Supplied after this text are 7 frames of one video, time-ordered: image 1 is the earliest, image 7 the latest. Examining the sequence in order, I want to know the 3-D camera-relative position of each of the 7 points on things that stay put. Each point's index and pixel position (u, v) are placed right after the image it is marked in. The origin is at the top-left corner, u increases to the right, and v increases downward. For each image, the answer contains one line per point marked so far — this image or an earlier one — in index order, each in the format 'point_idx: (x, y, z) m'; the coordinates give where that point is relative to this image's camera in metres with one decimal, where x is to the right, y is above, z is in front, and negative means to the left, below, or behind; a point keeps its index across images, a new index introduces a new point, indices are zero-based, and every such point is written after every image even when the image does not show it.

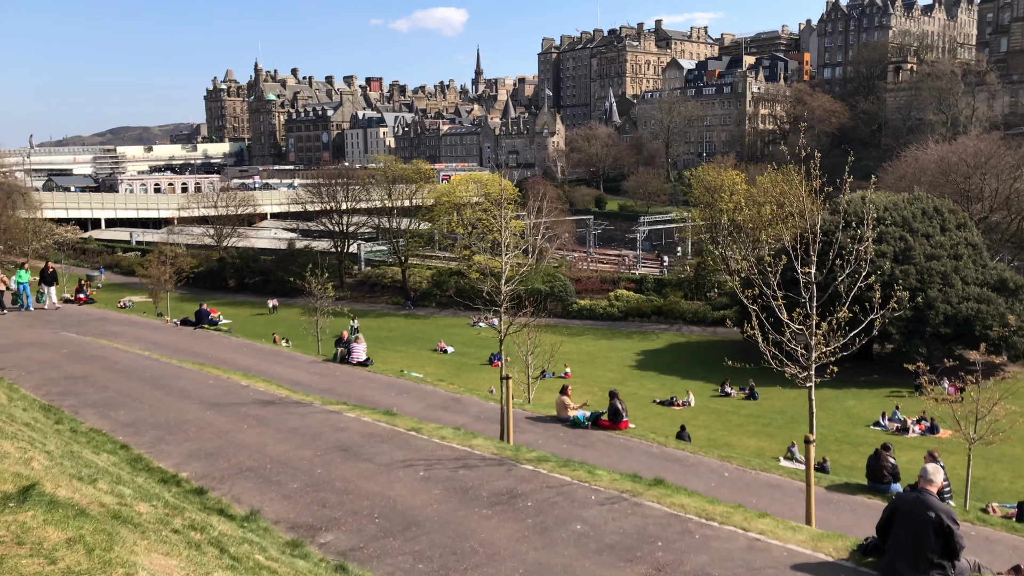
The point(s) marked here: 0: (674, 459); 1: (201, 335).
0: (+2.0, -2.1, +10.1) m
1: (-6.3, -0.9, +17.3) m
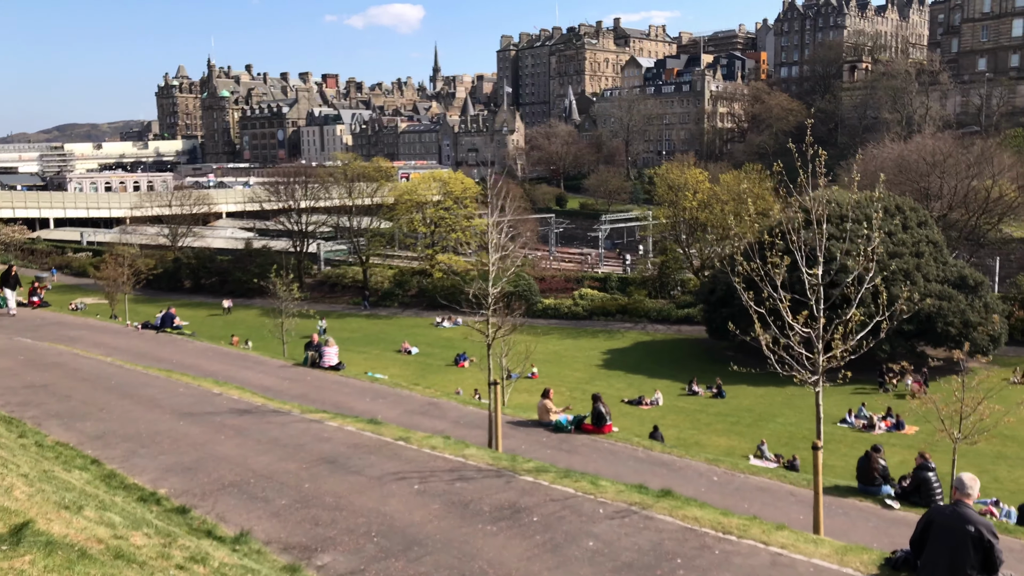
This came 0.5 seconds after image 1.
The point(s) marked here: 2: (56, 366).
0: (+1.8, -2.1, +10.0) m
1: (-6.8, -1.0, +16.7) m
2: (-6.5, -1.1, +12.0) m
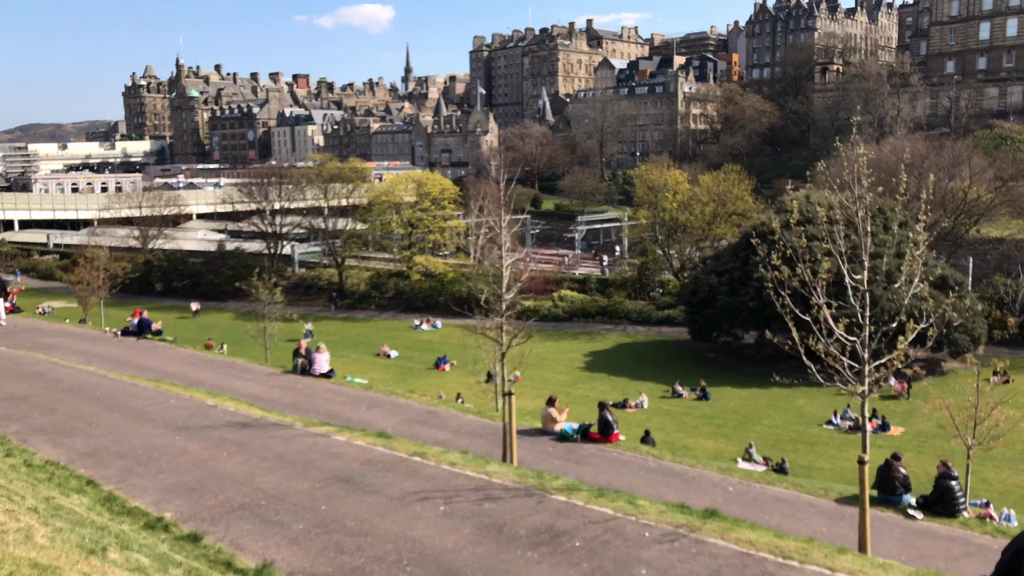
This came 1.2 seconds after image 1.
0: (+1.8, -2.1, +9.7) m
1: (-6.9, -1.1, +16.1) m
2: (-6.5, -1.2, +11.5) m
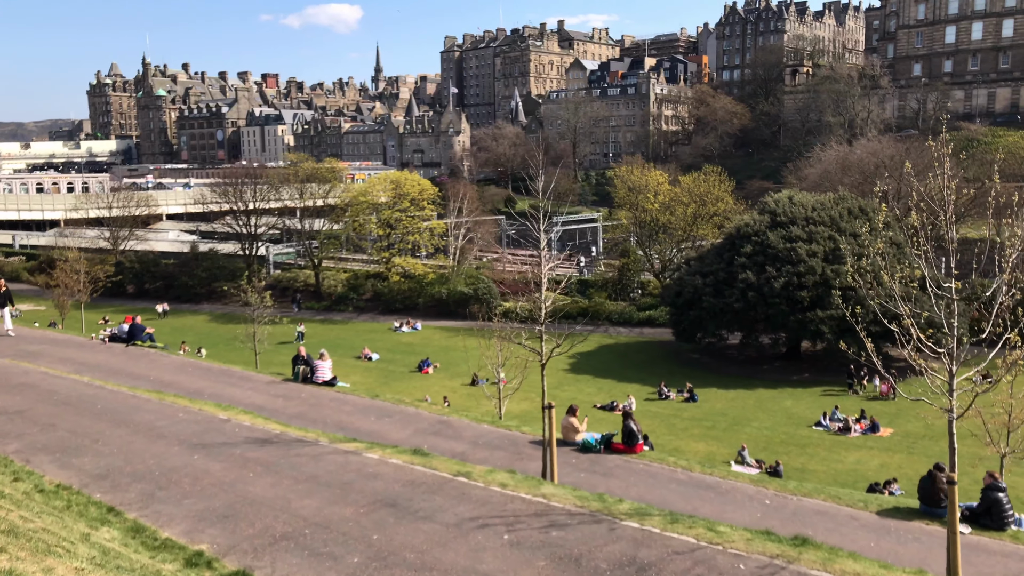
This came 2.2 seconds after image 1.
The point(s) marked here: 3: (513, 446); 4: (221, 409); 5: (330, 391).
0: (+2.1, -2.2, +9.4) m
1: (-6.9, -1.2, +15.5) m
2: (-6.2, -1.3, +10.9) m
3: (0.0, -2.0, +10.6) m
4: (-3.3, -1.4, +9.5) m
5: (-2.8, -1.6, +12.9) m
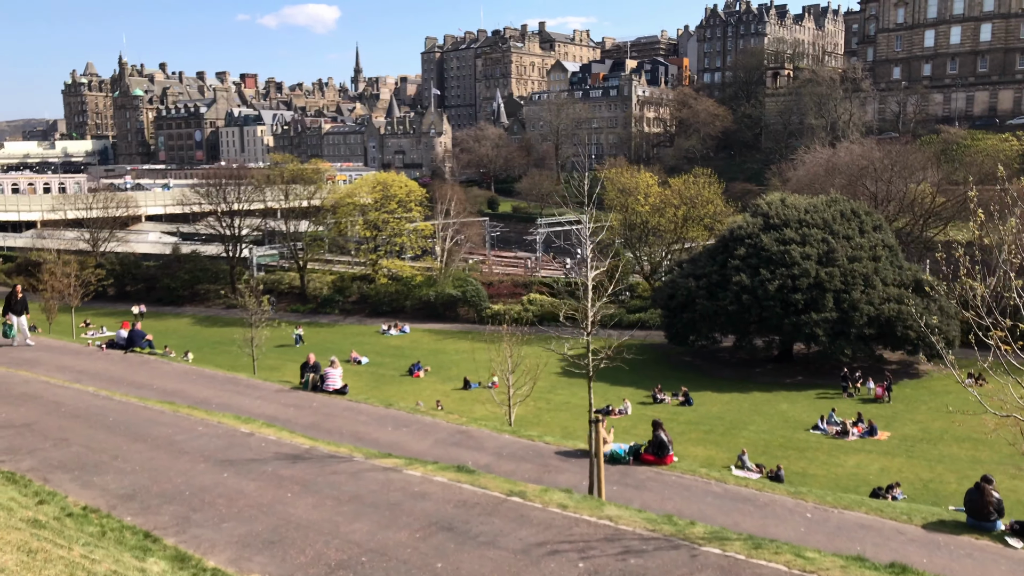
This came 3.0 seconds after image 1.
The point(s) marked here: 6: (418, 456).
0: (+2.5, -2.3, +9.1) m
1: (-6.7, -1.3, +15.0) m
2: (-5.9, -1.4, +10.4) m
3: (+0.3, -2.1, +10.3) m
4: (-2.9, -1.4, +9.2) m
5: (-2.5, -1.7, +12.6) m
6: (-1.1, -2.0, +10.3) m
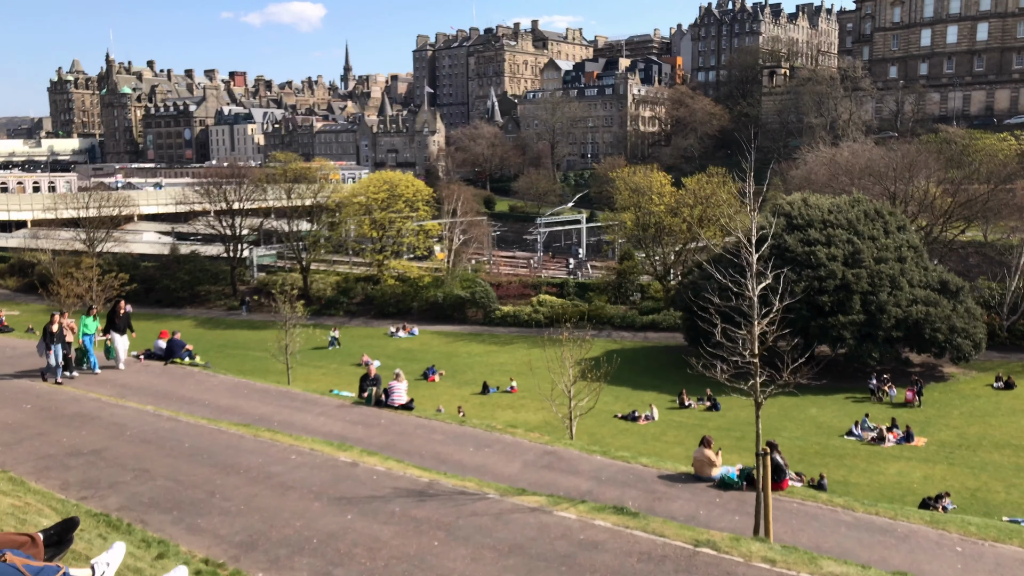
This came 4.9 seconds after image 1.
0: (+3.6, -2.4, +8.4) m
1: (-5.6, -1.4, +14.2) m
2: (-4.8, -1.5, +9.6) m
3: (+1.5, -2.2, +9.5) m
4: (-1.8, -1.6, +8.4) m
5: (-1.4, -1.8, +11.8) m
6: (0.0, -2.2, +9.5) m
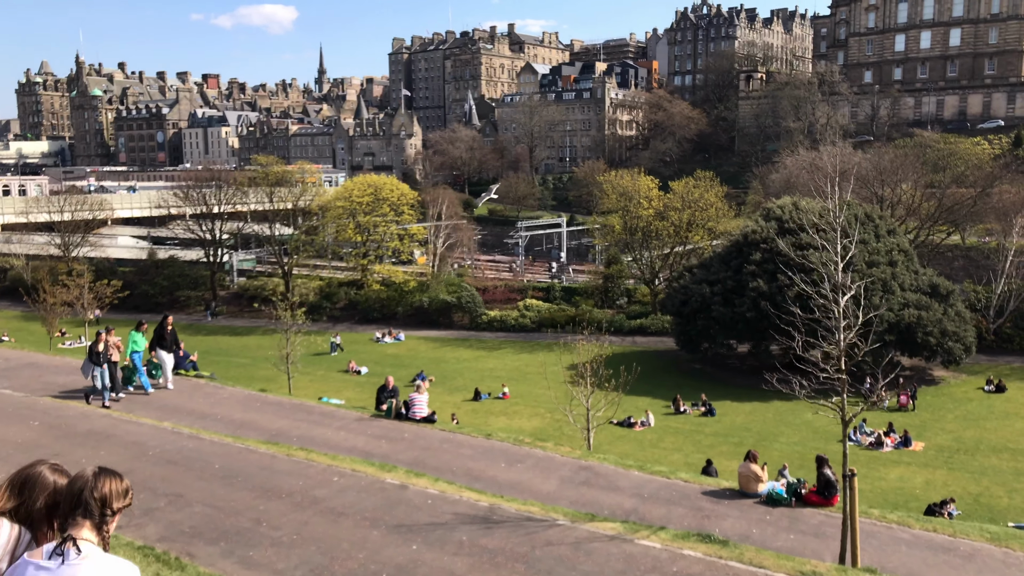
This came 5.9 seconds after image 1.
0: (+4.1, -2.5, +8.1) m
1: (-5.3, -1.5, +13.6) m
2: (-4.4, -1.6, +9.0) m
3: (+1.9, -2.3, +9.2) m
4: (-1.3, -1.7, +7.9) m
5: (-1.1, -1.9, +11.3) m
6: (+0.4, -2.3, +9.1) m
